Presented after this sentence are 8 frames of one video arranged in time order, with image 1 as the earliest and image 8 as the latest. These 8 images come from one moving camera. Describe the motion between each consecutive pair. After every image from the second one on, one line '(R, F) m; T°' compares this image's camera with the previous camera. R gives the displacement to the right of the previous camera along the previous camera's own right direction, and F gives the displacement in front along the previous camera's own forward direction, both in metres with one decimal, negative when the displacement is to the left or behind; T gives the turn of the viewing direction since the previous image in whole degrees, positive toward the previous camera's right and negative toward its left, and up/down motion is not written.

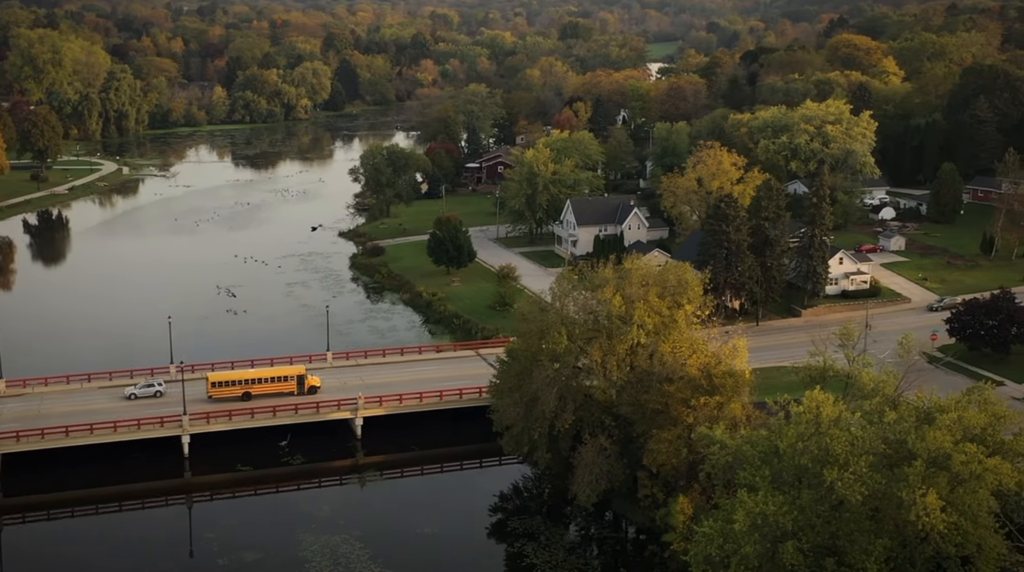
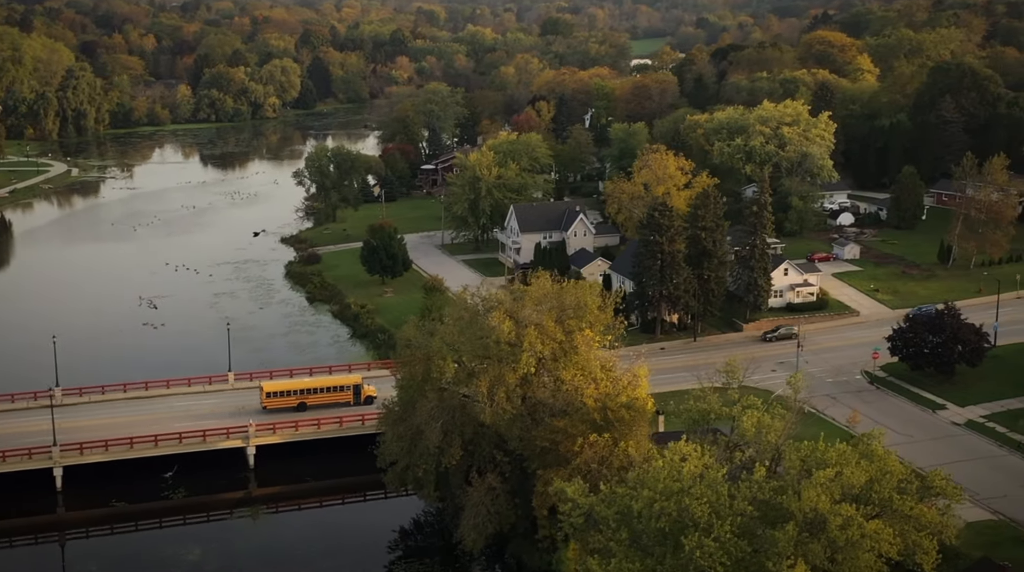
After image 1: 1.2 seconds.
(+3.8, +3.9) m; 0°
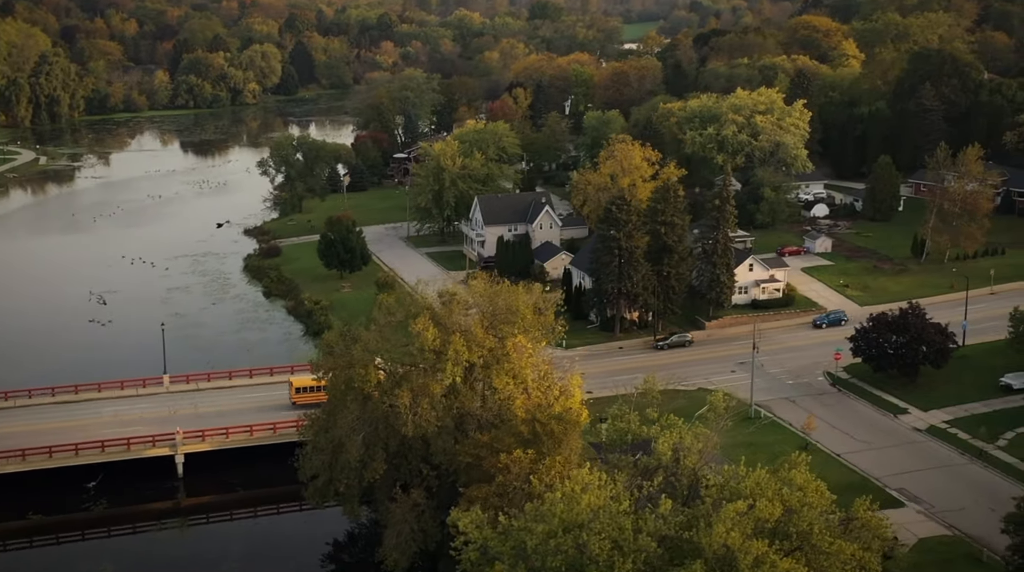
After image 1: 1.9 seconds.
(+2.3, +2.4) m; 0°
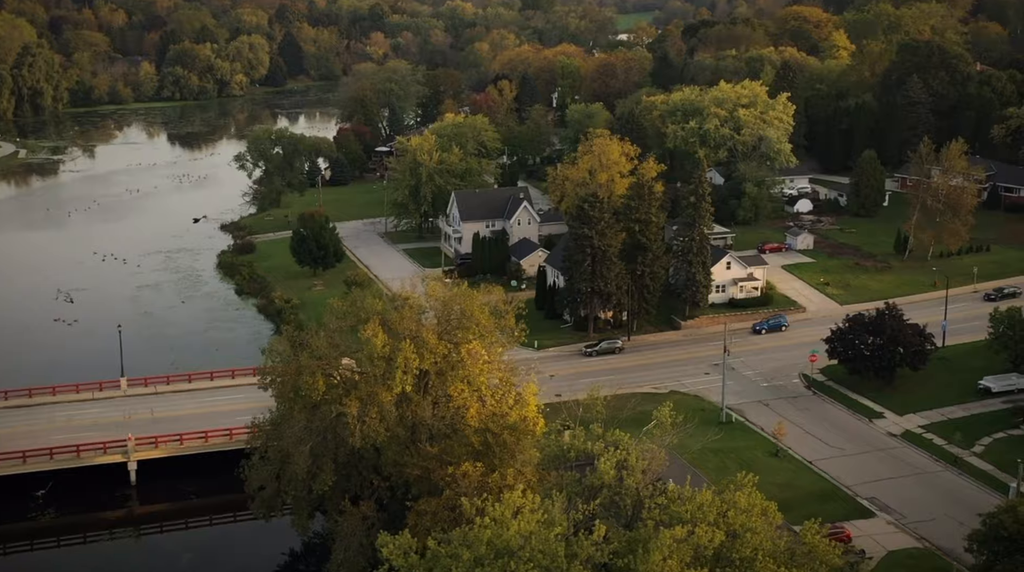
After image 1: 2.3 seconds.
(+1.4, +1.5) m; 0°
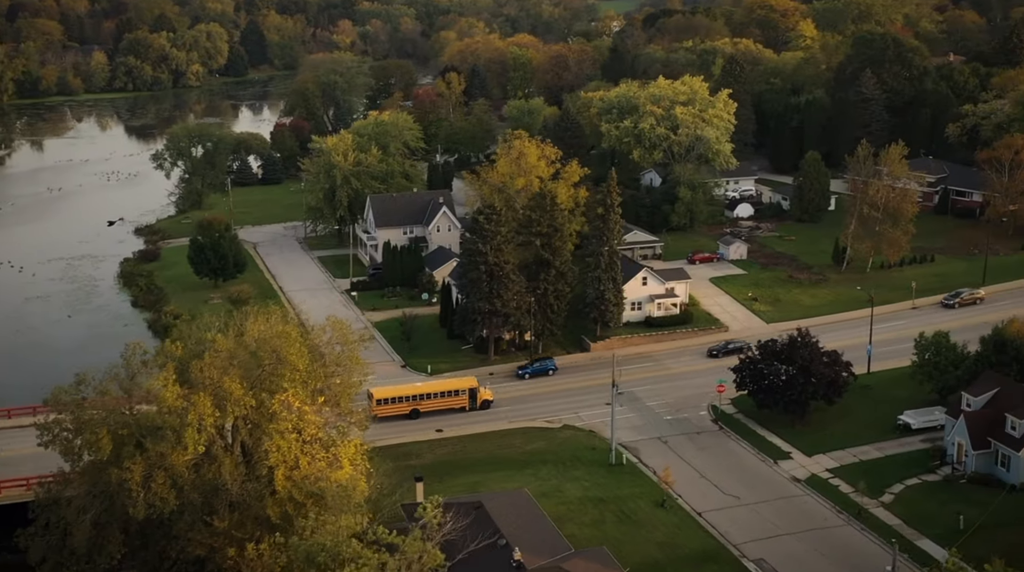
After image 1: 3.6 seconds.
(+4.8, +5.3) m; 0°
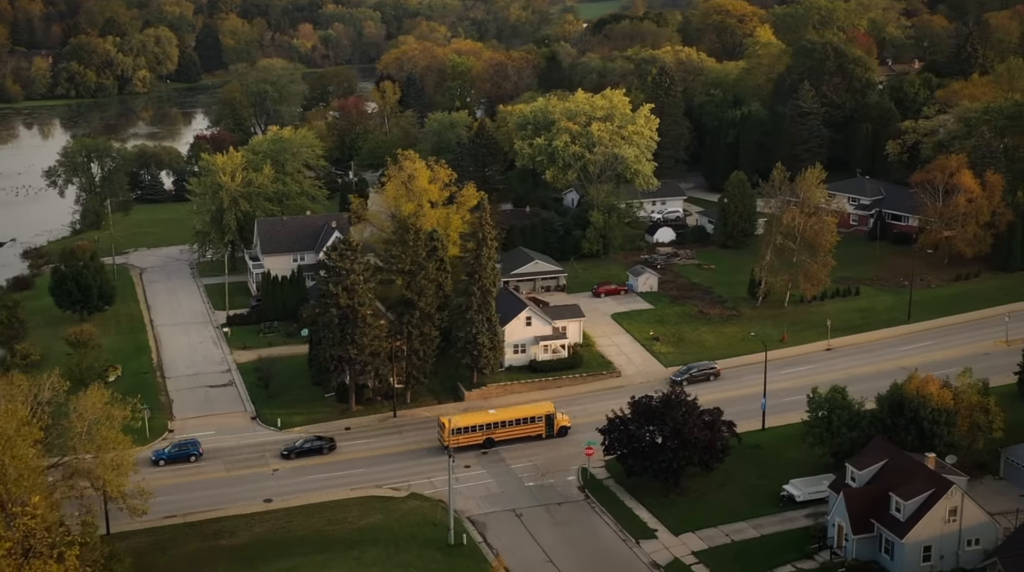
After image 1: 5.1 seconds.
(+5.5, +6.1) m; 0°
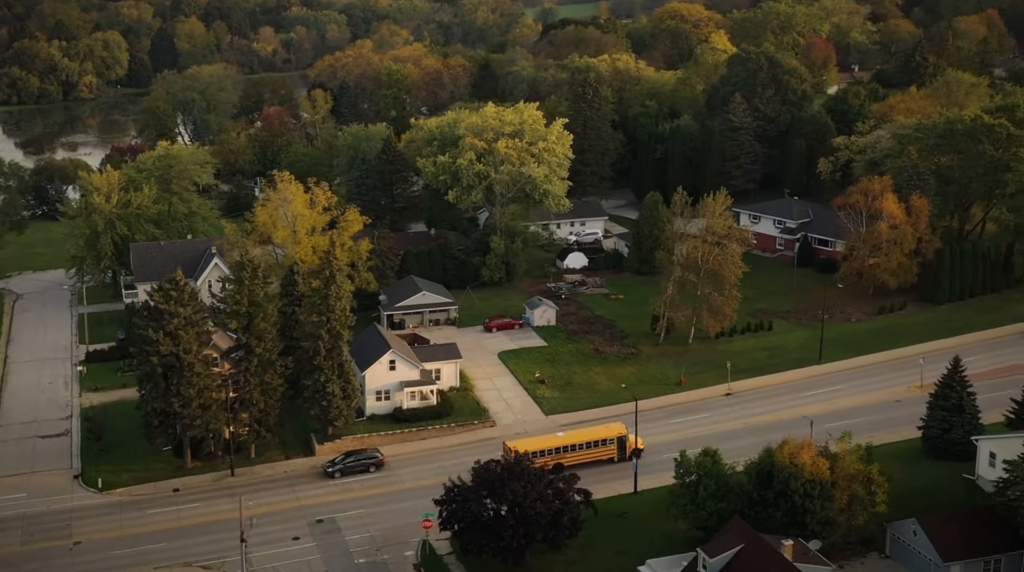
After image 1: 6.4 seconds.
(+5.3, +5.5) m; 0°
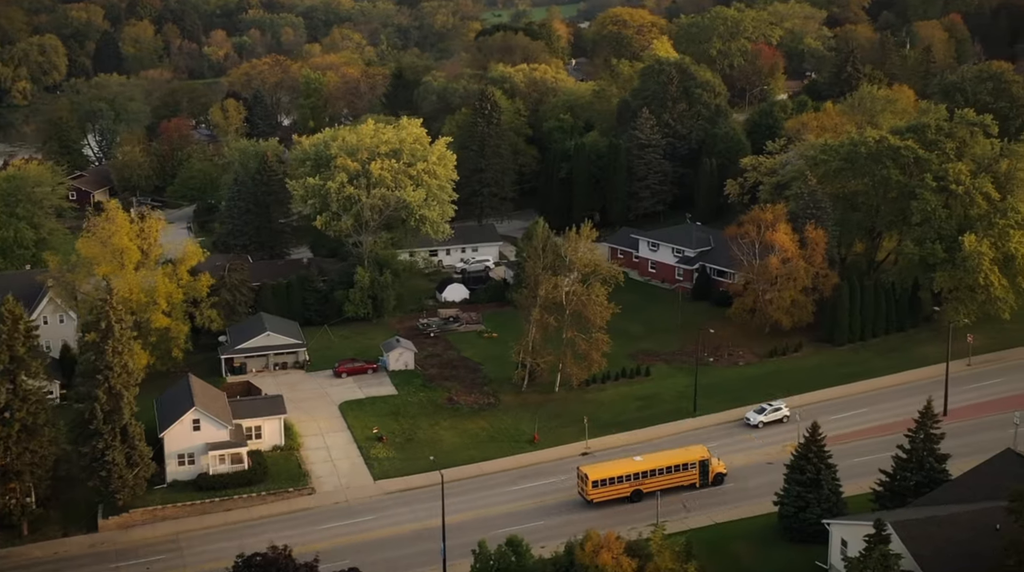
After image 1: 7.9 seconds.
(+6.2, +6.1) m; 0°
